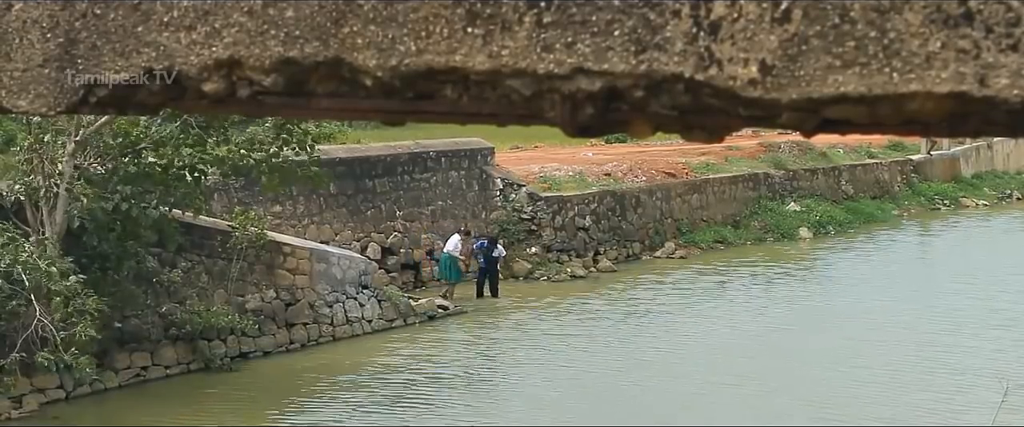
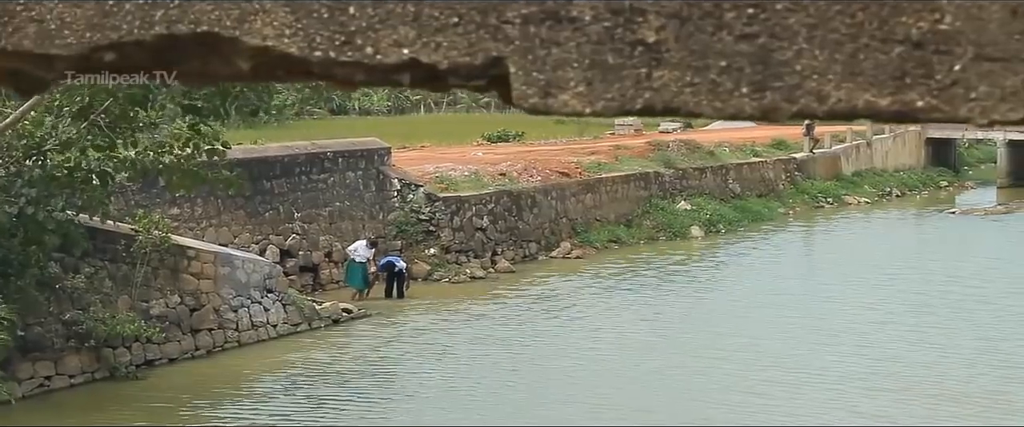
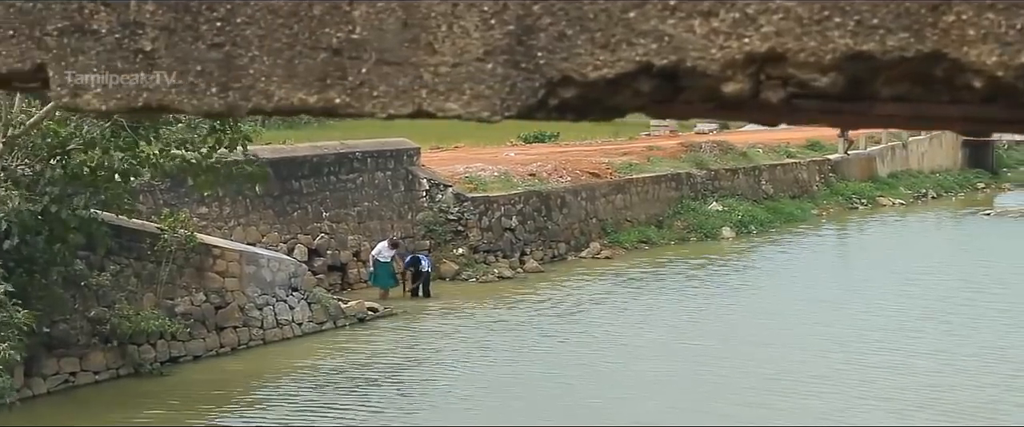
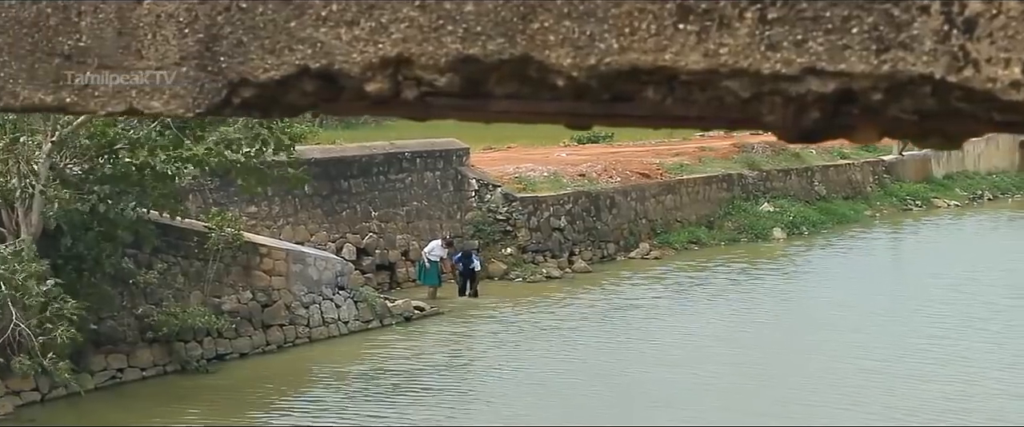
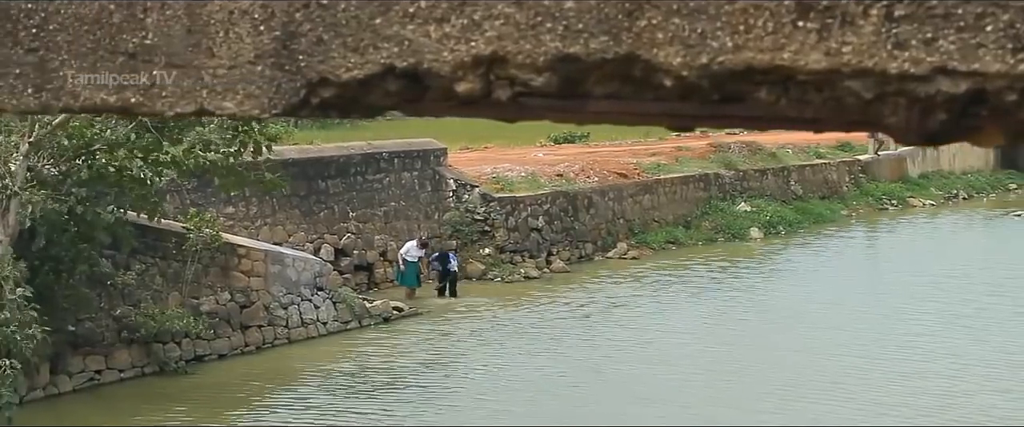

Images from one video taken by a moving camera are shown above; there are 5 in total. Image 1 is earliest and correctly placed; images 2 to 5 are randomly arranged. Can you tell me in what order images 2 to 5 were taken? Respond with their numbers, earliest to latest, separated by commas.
4, 5, 3, 2
